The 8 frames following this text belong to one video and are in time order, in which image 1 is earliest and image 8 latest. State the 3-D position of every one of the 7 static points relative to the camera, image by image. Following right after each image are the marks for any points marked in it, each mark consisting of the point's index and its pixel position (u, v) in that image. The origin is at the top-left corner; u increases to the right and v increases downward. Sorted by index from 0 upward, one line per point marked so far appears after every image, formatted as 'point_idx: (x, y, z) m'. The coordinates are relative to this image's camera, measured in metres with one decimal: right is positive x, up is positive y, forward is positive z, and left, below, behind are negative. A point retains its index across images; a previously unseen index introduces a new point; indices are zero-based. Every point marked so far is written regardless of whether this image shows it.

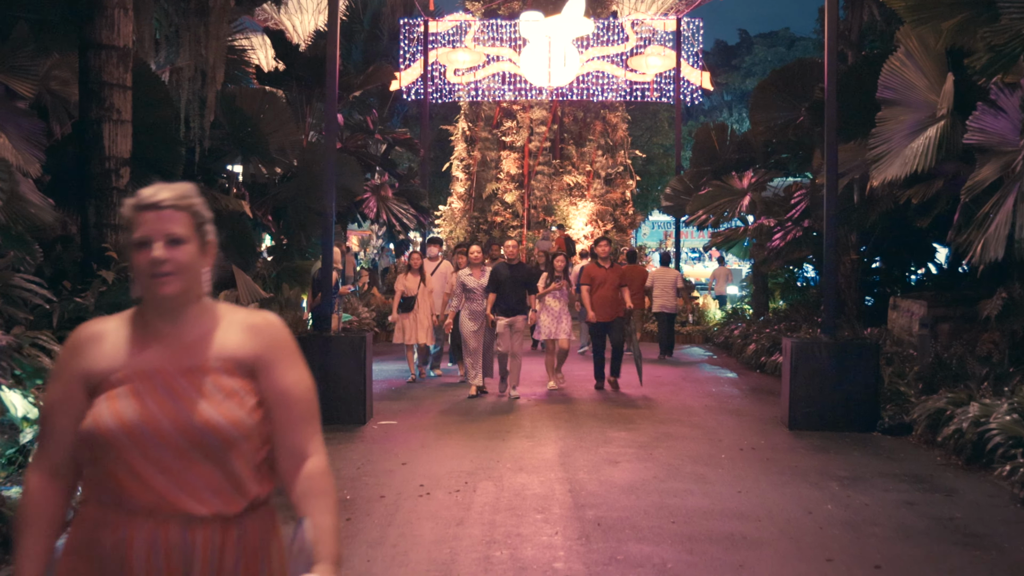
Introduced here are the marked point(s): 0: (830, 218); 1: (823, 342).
0: (+2.4, +0.5, +10.6) m
1: (+2.2, -0.4, +10.0) m
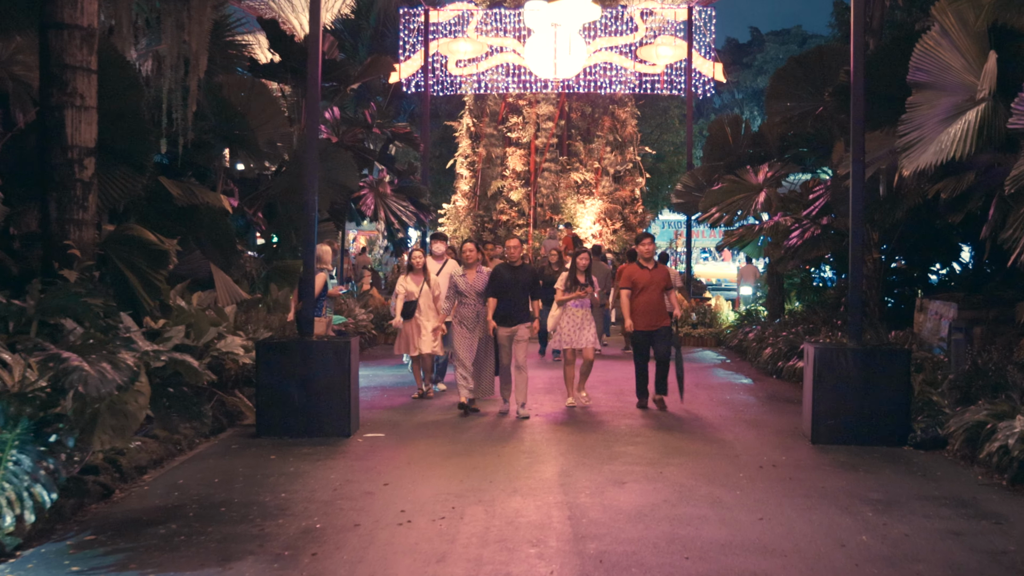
0: (+2.4, +0.5, +9.7) m
1: (+2.2, -0.4, +9.1) m
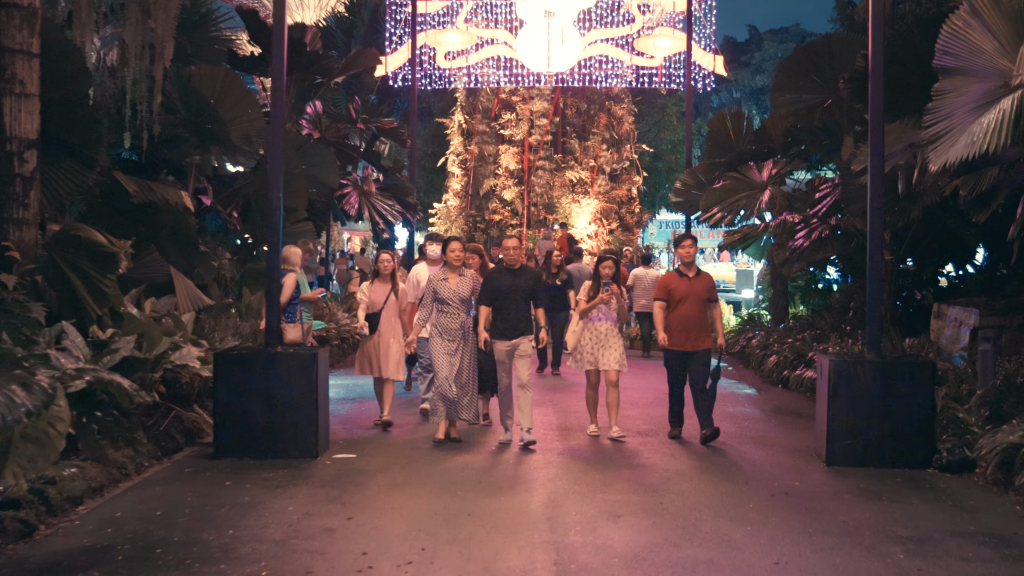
0: (+2.3, +0.5, +8.9) m
1: (+2.1, -0.4, +8.3) m
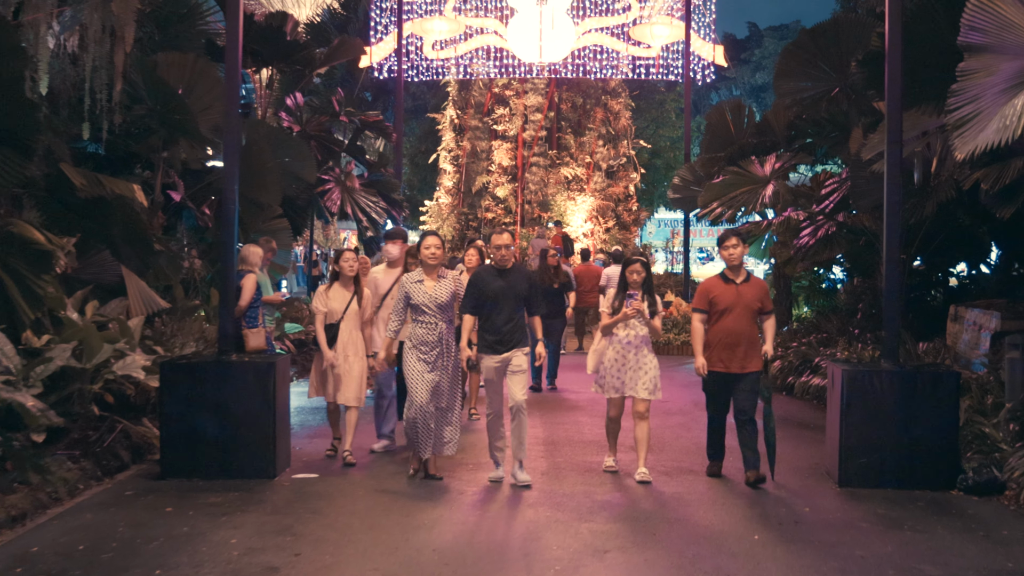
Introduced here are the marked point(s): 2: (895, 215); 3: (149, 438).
0: (+2.2, +0.5, +8.1) m
1: (+2.0, -0.4, +7.5) m
2: (+2.2, +0.4, +8.1) m
3: (-2.1, -0.9, +8.1) m
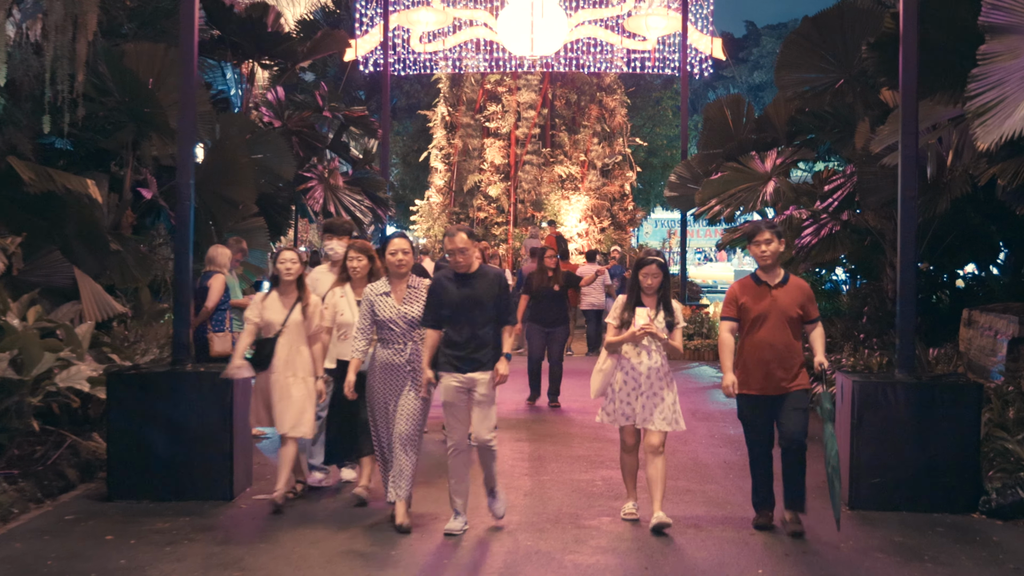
0: (+2.1, +0.5, +7.4) m
1: (+1.9, -0.5, +6.8) m
2: (+2.1, +0.4, +7.4) m
3: (-2.2, -0.9, +7.4) m
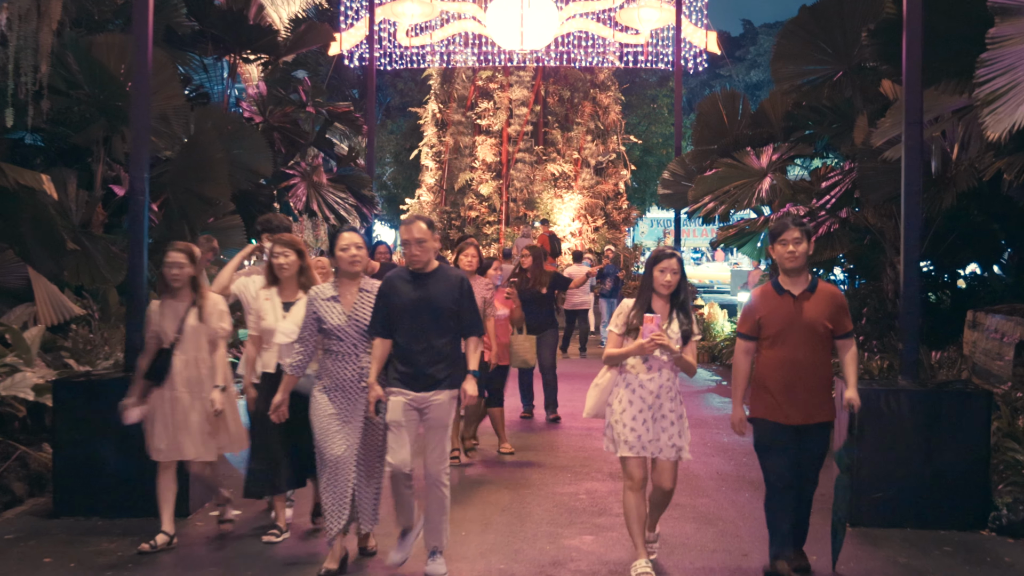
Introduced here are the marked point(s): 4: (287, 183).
0: (+2.0, +0.5, +7.0) m
1: (+1.8, -0.5, +6.4) m
2: (+2.0, +0.4, +7.0) m
3: (-2.3, -0.9, +7.0) m
4: (-2.5, +1.2, +15.5) m
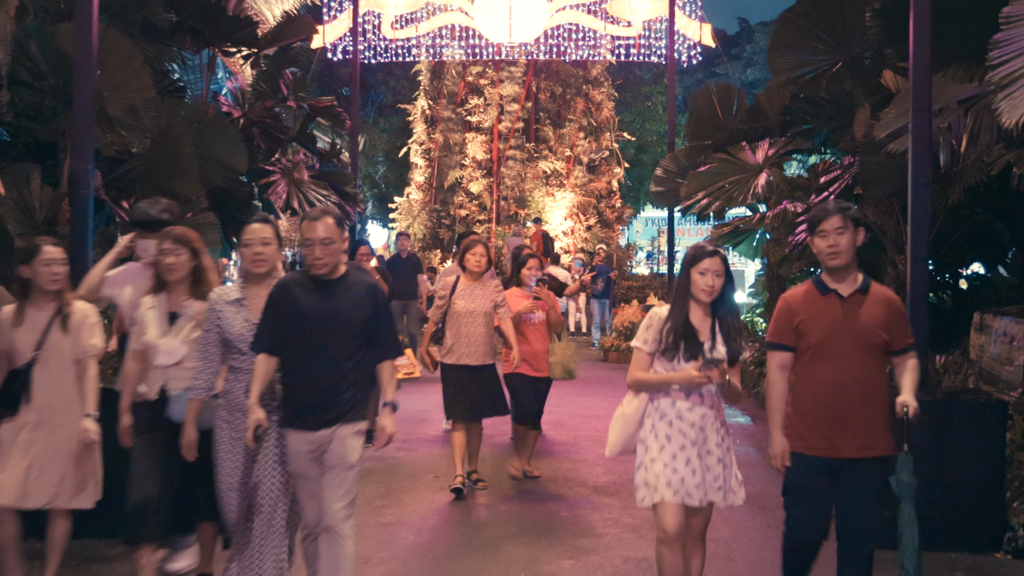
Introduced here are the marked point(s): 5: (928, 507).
0: (+1.9, +0.5, +6.5) m
1: (+1.7, -0.5, +5.9) m
2: (+1.9, +0.4, +6.5) m
3: (-2.4, -0.9, +6.5) m
4: (-2.6, +1.2, +15.0) m
5: (+1.7, -0.9, +5.8) m
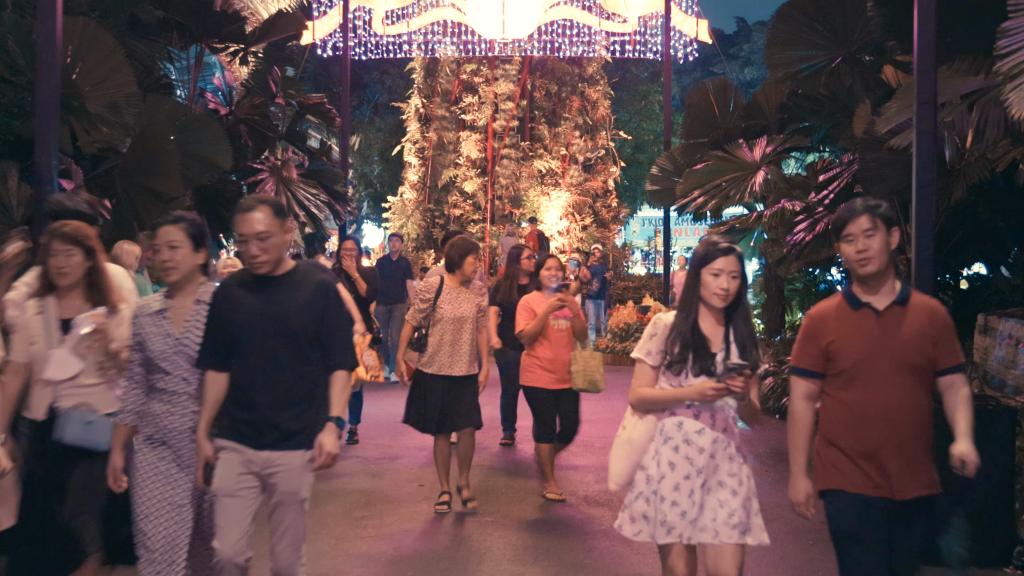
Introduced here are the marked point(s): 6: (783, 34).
0: (+1.8, +0.4, +6.2) m
1: (+1.6, -0.5, +5.6) m
2: (+1.8, +0.4, +6.2) m
3: (-2.5, -0.9, +6.2) m
4: (-2.7, +1.1, +14.7) m
5: (+1.7, -0.9, +5.5) m
6: (+2.0, +1.9, +10.3) m
